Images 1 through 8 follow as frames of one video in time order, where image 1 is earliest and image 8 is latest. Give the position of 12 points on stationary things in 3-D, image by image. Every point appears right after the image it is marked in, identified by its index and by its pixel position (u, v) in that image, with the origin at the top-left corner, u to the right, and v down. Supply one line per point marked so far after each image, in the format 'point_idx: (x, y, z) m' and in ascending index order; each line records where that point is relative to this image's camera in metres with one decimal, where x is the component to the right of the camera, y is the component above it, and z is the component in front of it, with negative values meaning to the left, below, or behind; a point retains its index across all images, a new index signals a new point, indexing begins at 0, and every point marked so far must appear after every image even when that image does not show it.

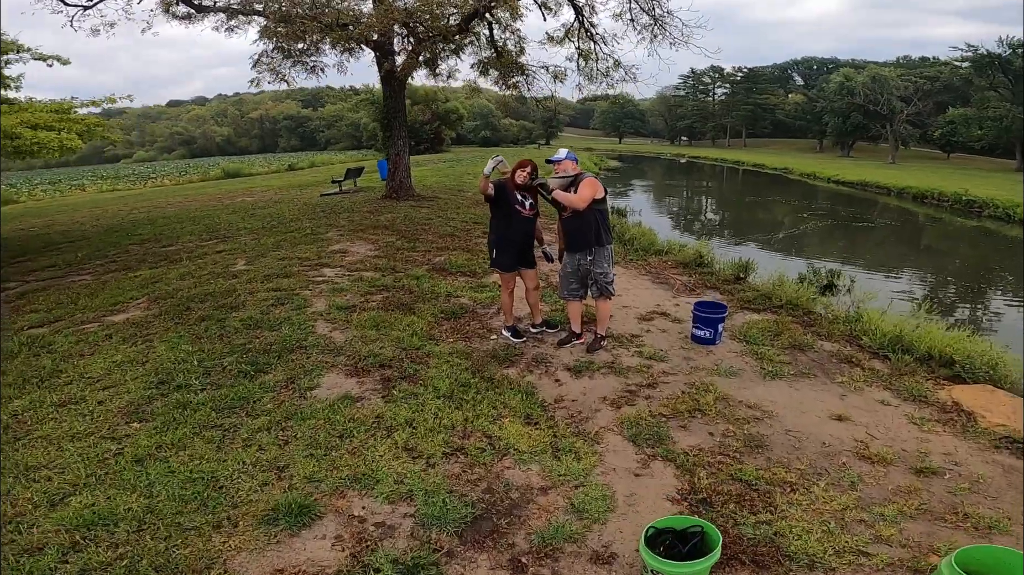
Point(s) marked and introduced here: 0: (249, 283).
0: (-3.3, +0.1, +7.4) m
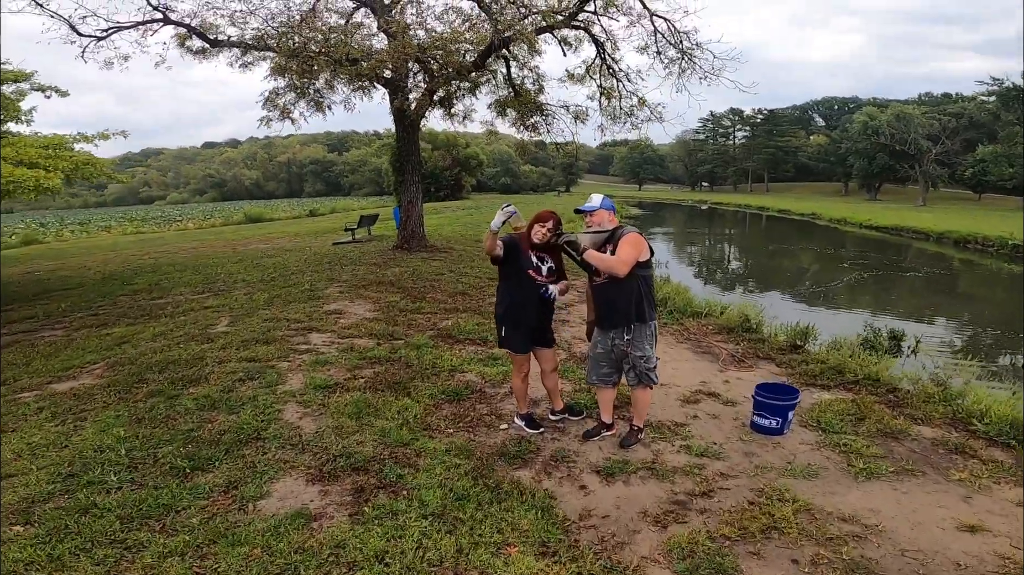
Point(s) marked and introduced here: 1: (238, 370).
0: (-3.1, -0.6, +6.4) m
1: (-2.6, -0.8, +5.6) m
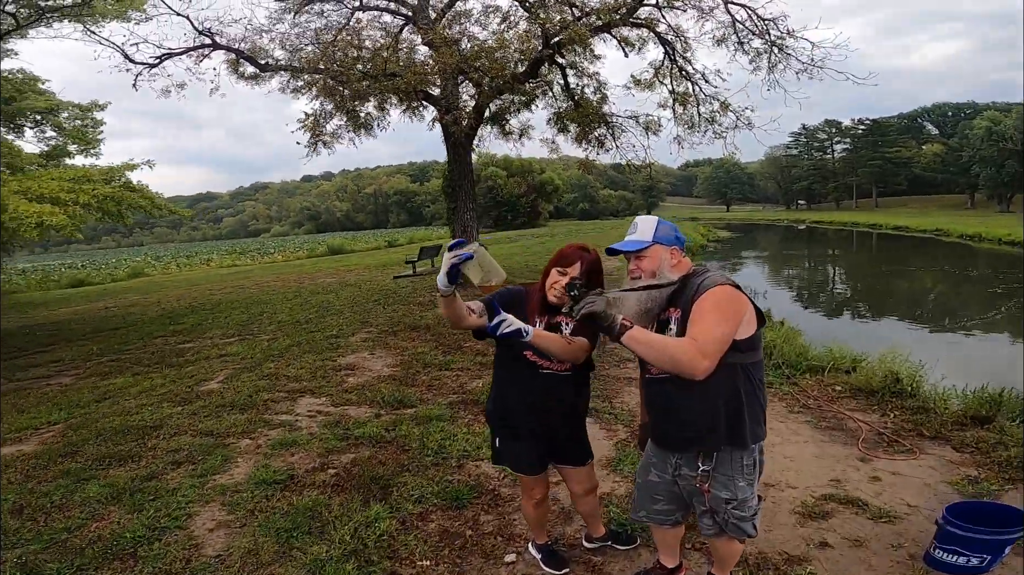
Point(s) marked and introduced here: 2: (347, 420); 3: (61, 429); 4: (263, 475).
0: (-2.8, -1.1, +5.2) m
1: (-2.4, -1.2, +4.3) m
2: (-1.3, -1.1, +4.9) m
3: (-4.1, -1.3, +5.6) m
4: (-1.6, -1.2, +3.8) m
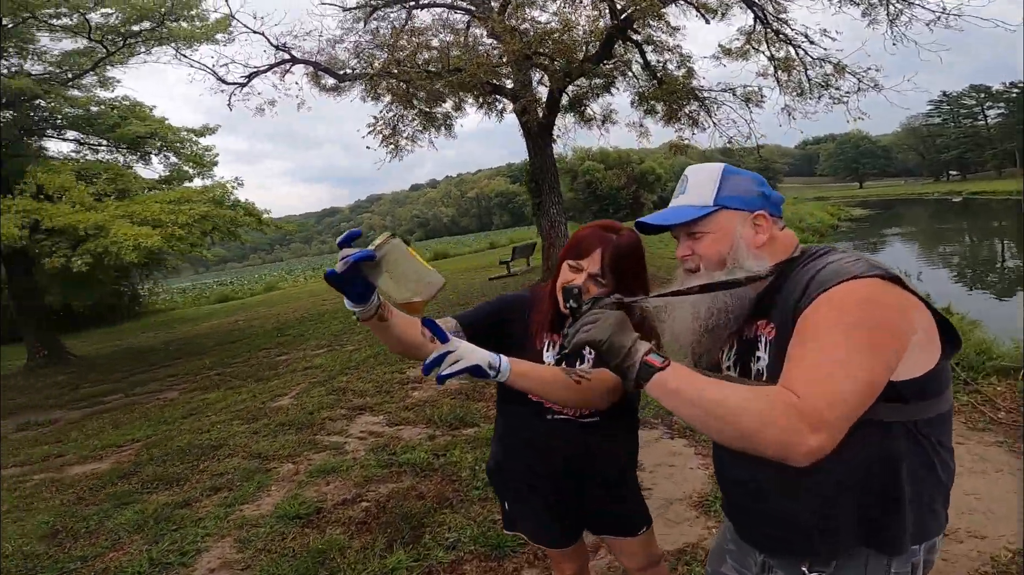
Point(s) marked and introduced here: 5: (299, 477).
0: (-2.2, -1.2, +5.0) m
1: (-2.0, -1.3, +4.1) m
2: (-0.9, -1.1, +4.4) m
3: (-3.5, -1.5, +5.7) m
4: (-1.3, -1.3, +3.5) m
5: (-1.4, -1.3, +4.0) m
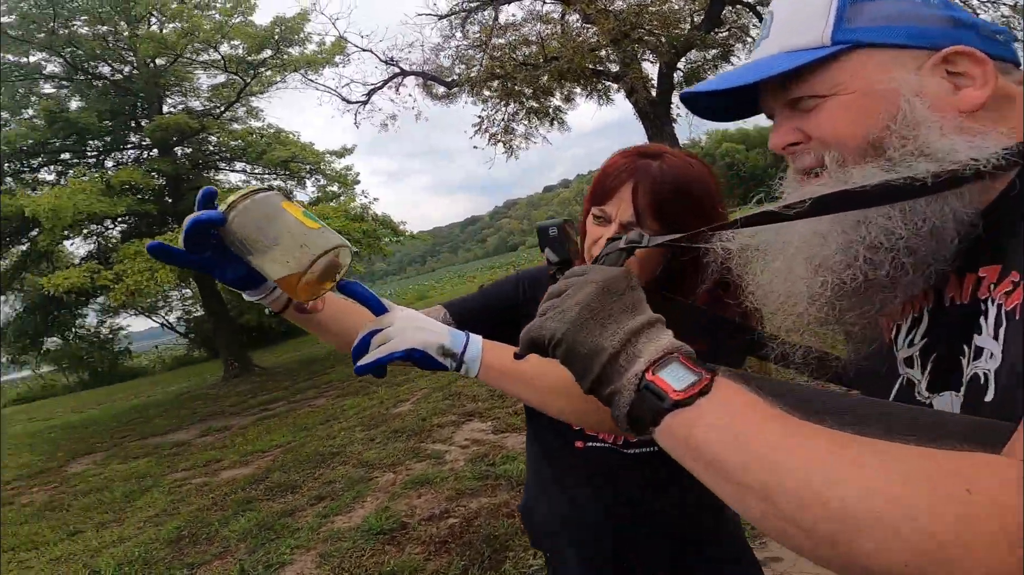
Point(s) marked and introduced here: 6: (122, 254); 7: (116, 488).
0: (-1.3, -1.3, +5.1) m
1: (-1.3, -1.4, +4.1) m
2: (-0.1, -1.1, +4.2) m
3: (-2.3, -1.6, +6.0) m
4: (-0.8, -1.3, +3.4) m
5: (-0.7, -1.3, +3.9) m
6: (-5.1, +0.5, +8.4) m
7: (-3.5, -1.8, +5.4) m
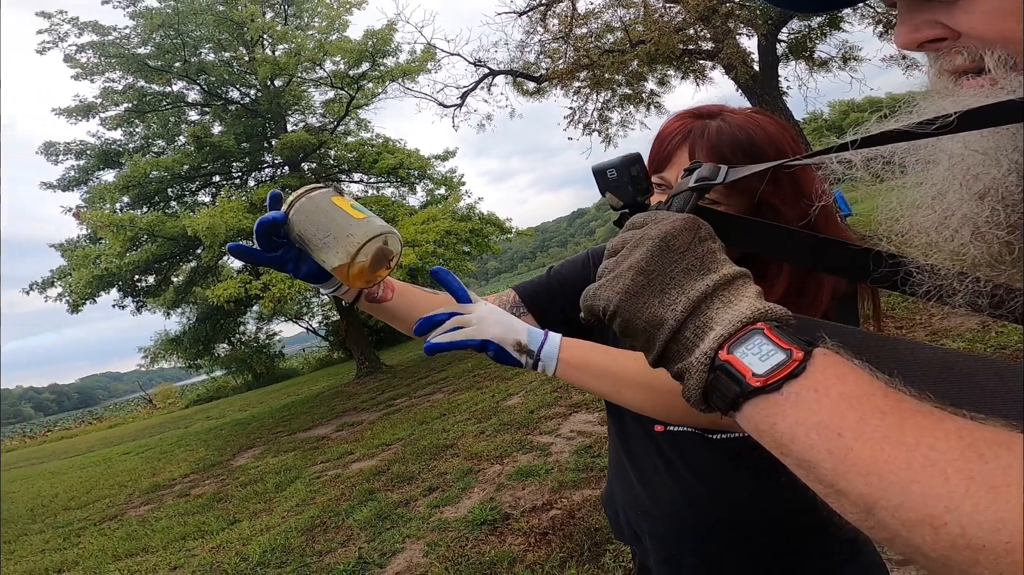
0: (-0.3, -1.3, +5.3) m
1: (-0.5, -1.4, +4.3) m
2: (+0.6, -1.1, +4.2) m
3: (-1.2, -1.7, +6.4) m
4: (-0.2, -1.3, +3.5) m
5: (-0.1, -1.3, +4.0) m
6: (-3.6, +0.4, +9.2) m
7: (-2.4, -1.9, +6.0) m
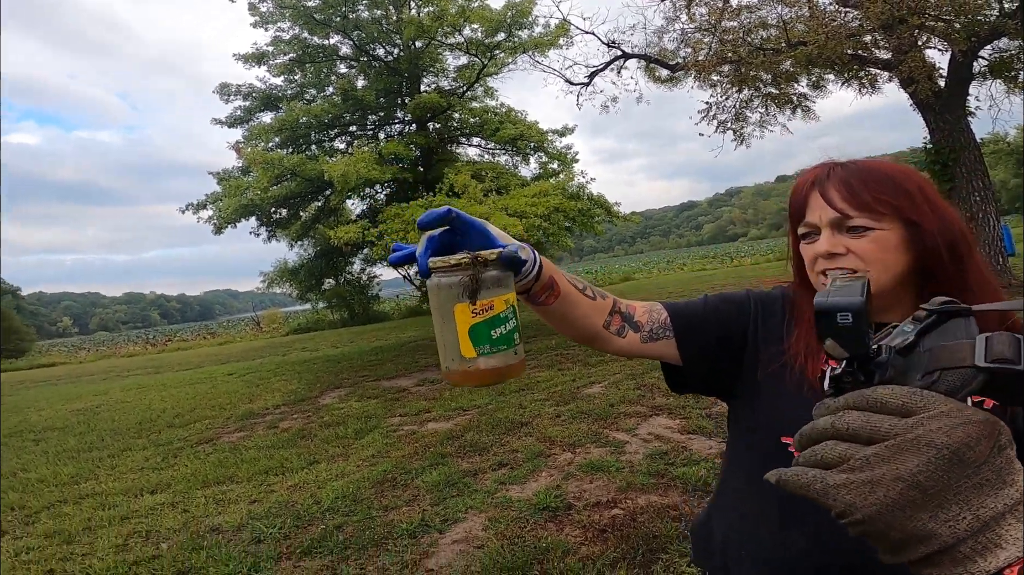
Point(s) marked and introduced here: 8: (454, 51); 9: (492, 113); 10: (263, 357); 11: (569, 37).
0: (+0.3, -1.2, +5.3) m
1: (0.0, -1.2, +4.4) m
2: (+1.1, -1.1, +4.0) m
3: (-0.4, -1.3, +6.5) m
4: (+0.2, -1.2, +3.5) m
5: (+0.4, -1.2, +4.0) m
6: (-2.0, +1.2, +9.5) m
7: (-1.7, -1.4, +6.3) m
8: (-1.0, +3.9, +10.0) m
9: (-0.4, +3.0, +10.4) m
10: (-4.6, -1.3, +11.3) m
11: (+0.7, +3.3, +7.8) m
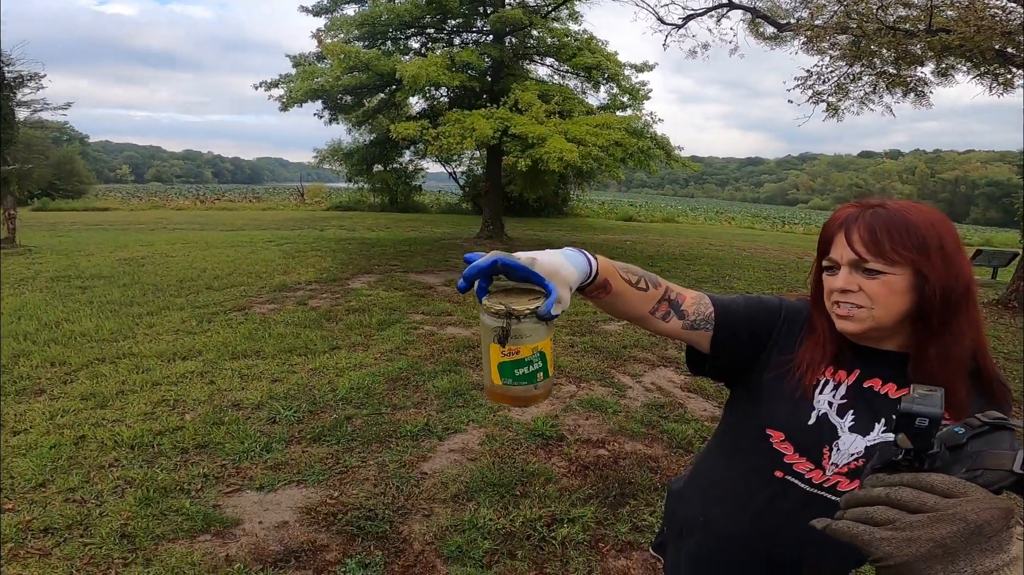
0: (+0.4, -0.6, +5.4) m
1: (0.0, -0.7, +4.5) m
2: (+1.1, -0.9, +4.1) m
3: (-0.2, -0.4, +6.7) m
4: (+0.2, -0.8, +3.6) m
5: (+0.4, -0.8, +4.1) m
6: (-1.1, +2.7, +9.4) m
7: (-1.5, -0.2, +6.5) m
8: (+0.5, +5.3, +9.4) m
9: (+1.0, +4.3, +9.9) m
10: (-4.0, +1.1, +11.5) m
11: (+1.9, +4.0, +7.2) m
